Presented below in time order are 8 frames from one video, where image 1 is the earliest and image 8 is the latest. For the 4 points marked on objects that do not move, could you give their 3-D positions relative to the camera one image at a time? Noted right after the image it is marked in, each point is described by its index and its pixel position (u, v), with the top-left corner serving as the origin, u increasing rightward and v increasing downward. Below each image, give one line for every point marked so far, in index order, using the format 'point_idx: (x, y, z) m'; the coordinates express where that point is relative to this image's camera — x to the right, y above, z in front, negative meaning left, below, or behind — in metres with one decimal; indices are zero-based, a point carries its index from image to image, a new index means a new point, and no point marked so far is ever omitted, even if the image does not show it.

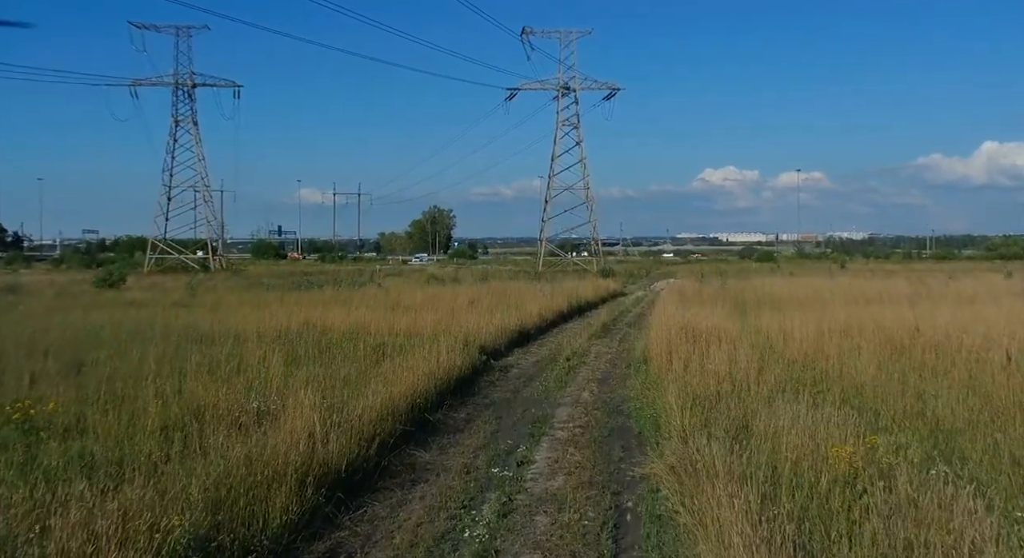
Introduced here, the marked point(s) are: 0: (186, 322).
0: (-3.9, -0.5, +11.6) m
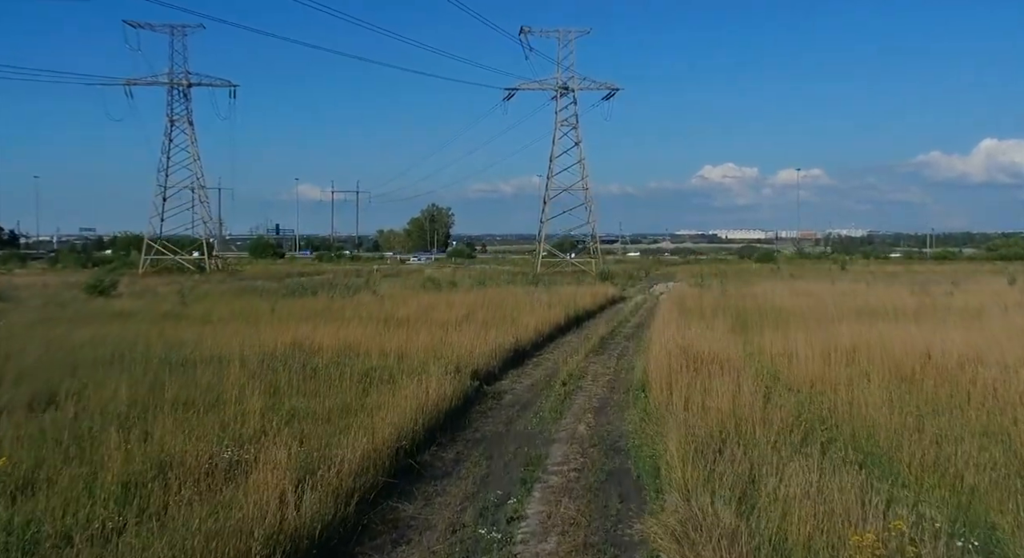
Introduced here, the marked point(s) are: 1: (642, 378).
0: (-3.9, -0.7, +11.2) m
1: (+1.3, -1.0, +9.4) m
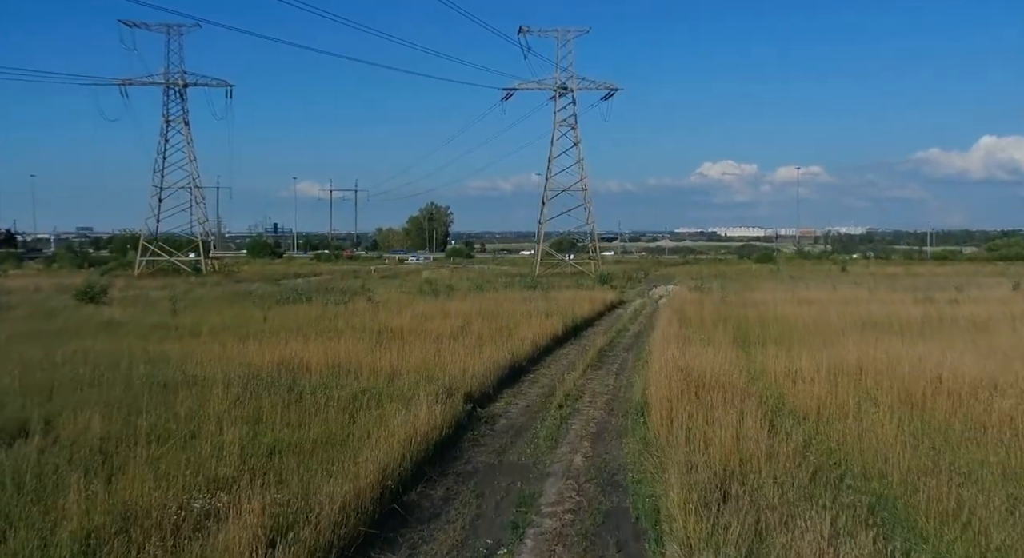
0: (-4.0, -0.9, +10.9) m
1: (+1.2, -1.1, +9.1) m
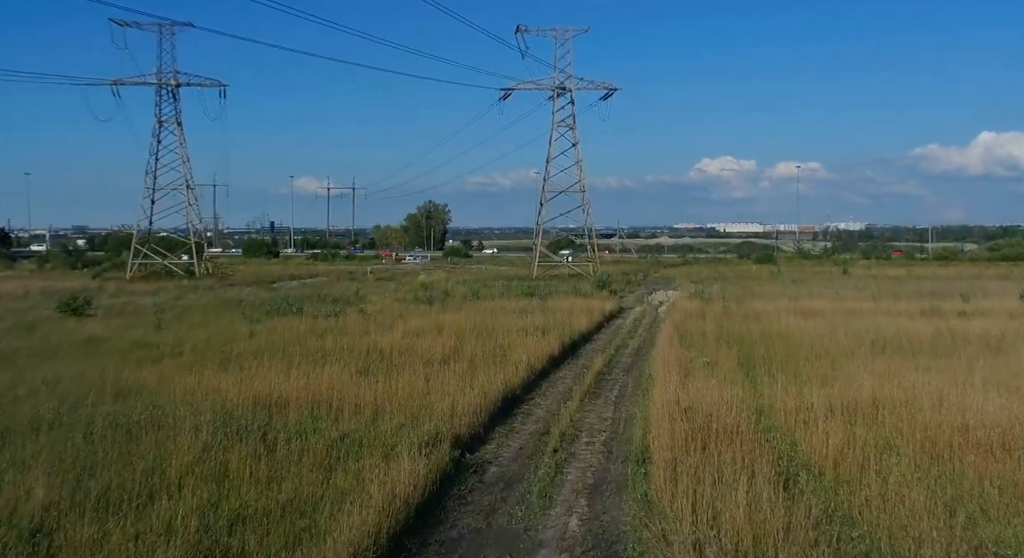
0: (-4.1, -1.2, +10.3) m
1: (+1.1, -1.4, +8.4) m
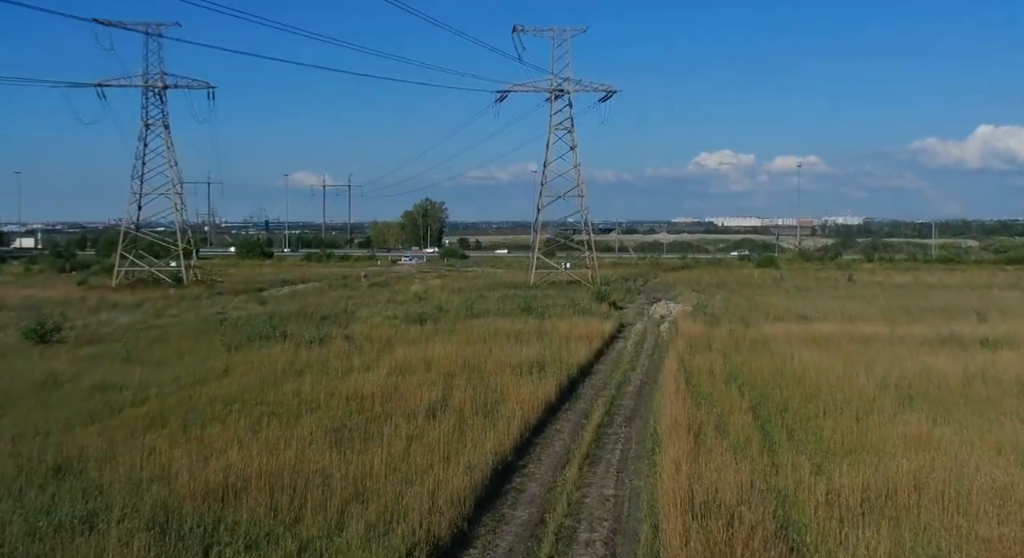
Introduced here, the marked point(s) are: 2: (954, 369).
0: (-4.2, -1.7, +9.1) m
1: (+1.0, -2.0, +7.3) m
2: (+6.7, -1.3, +14.7) m
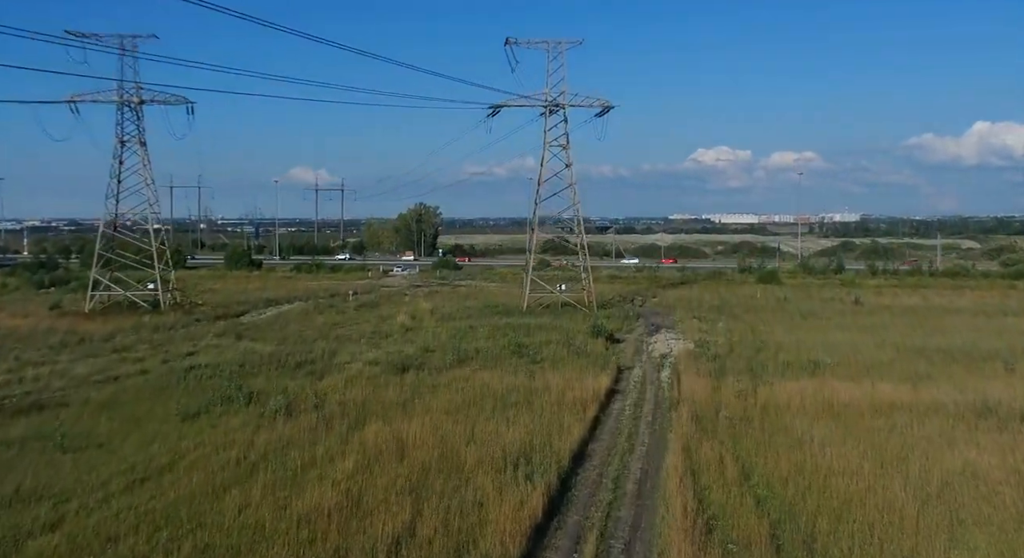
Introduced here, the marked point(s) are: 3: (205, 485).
0: (-4.4, -2.9, +7.2) m
1: (+0.8, -3.2, +5.4) m
2: (+6.5, -2.5, +12.8) m
3: (-4.0, -2.6, +12.7) m
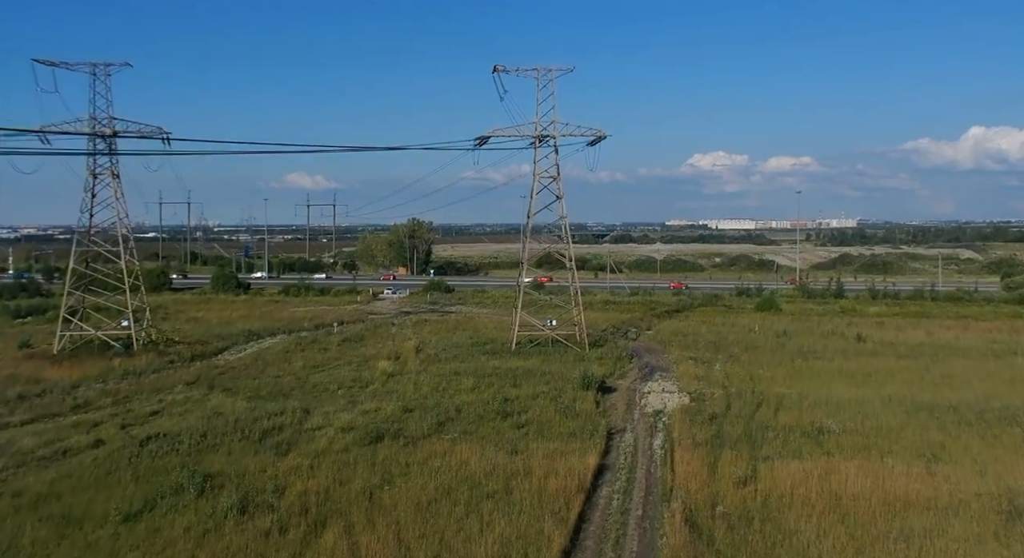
0: (-4.7, -4.2, +5.6) m
1: (+0.5, -4.5, +3.8) m
2: (+6.1, -3.8, +11.2) m
3: (-4.4, -4.0, +11.0) m
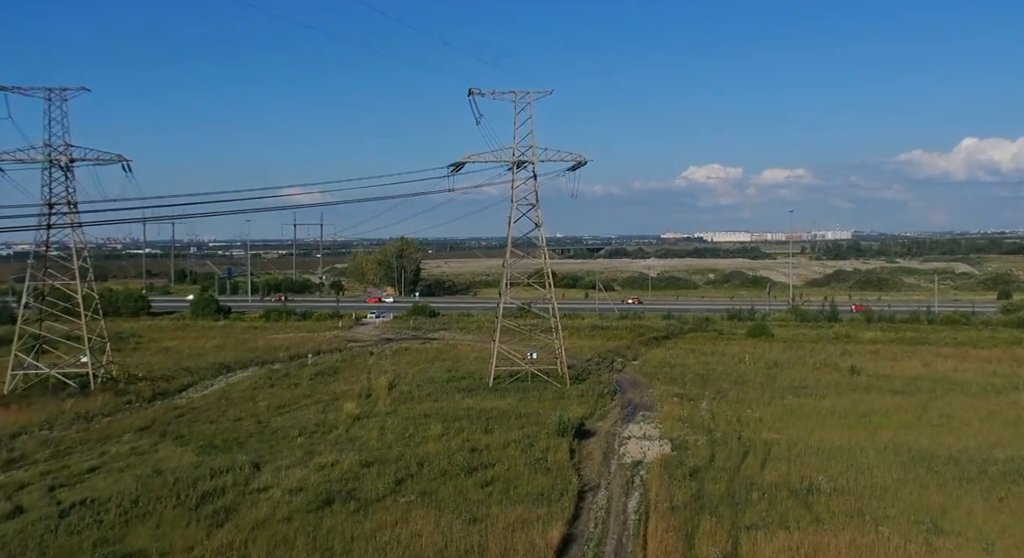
0: (-5.5, -5.0, +3.7) m
1: (-0.3, -5.2, +1.9) m
2: (+5.3, -4.7, +9.3) m
3: (-5.2, -4.9, +9.1) m
